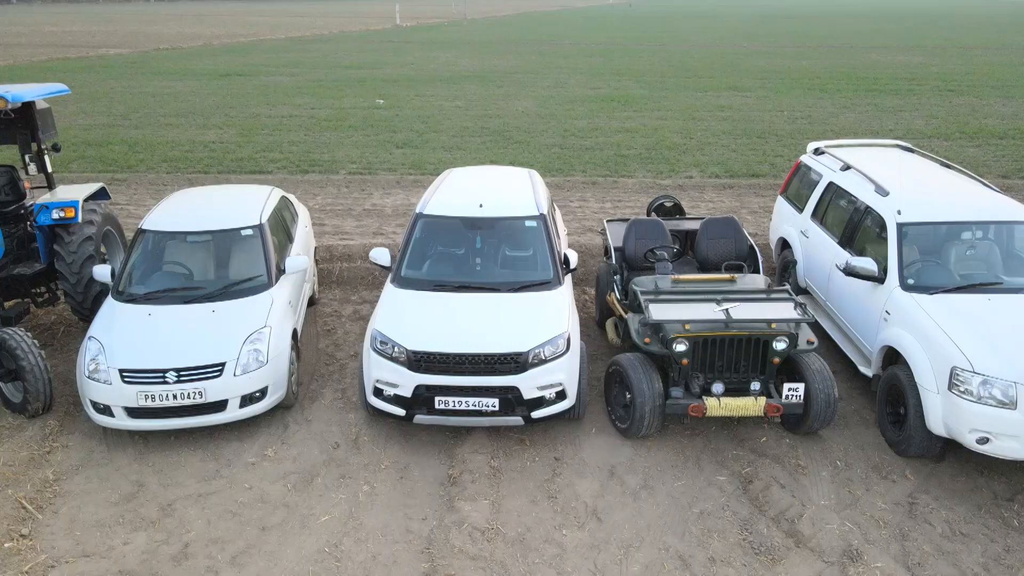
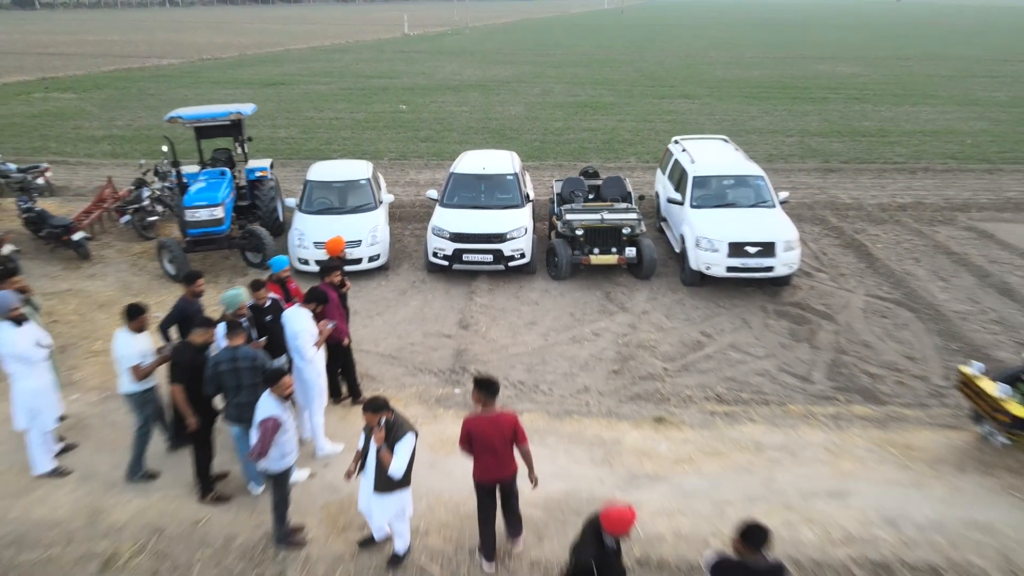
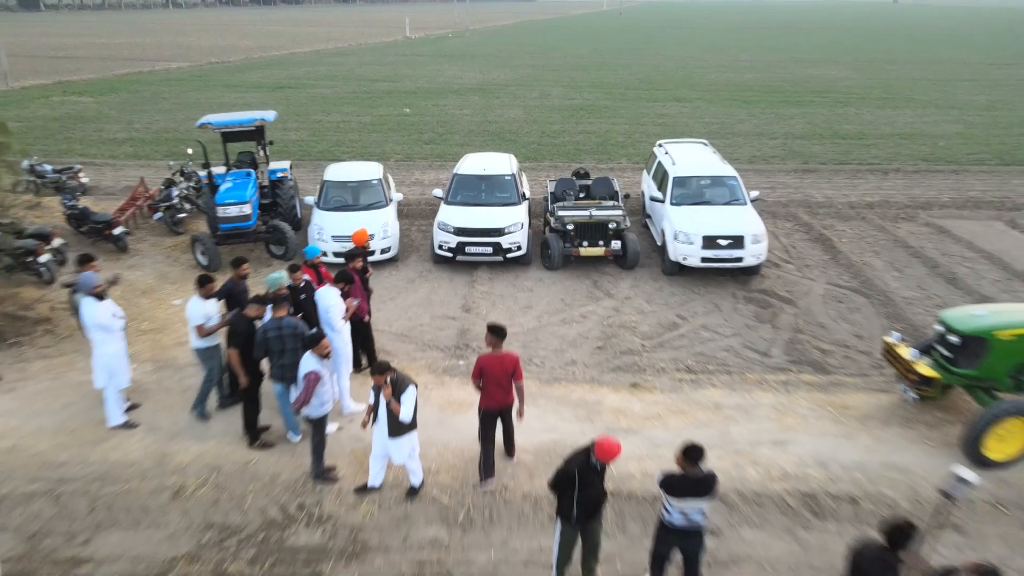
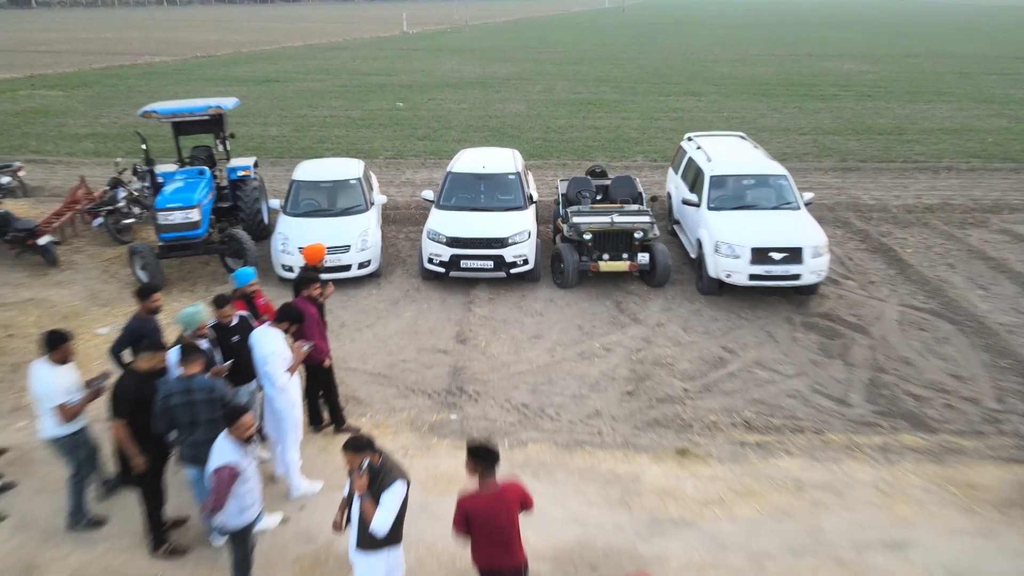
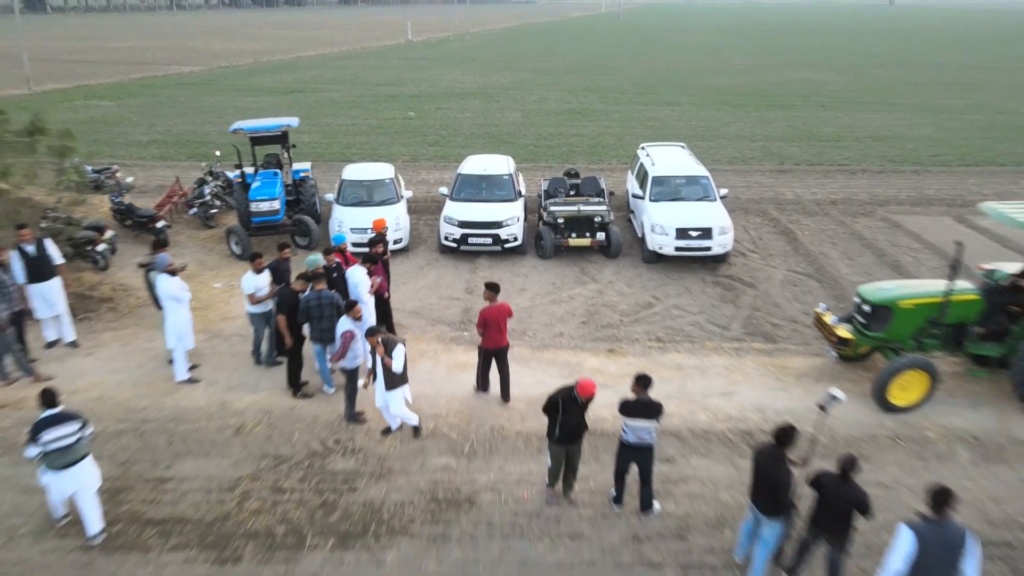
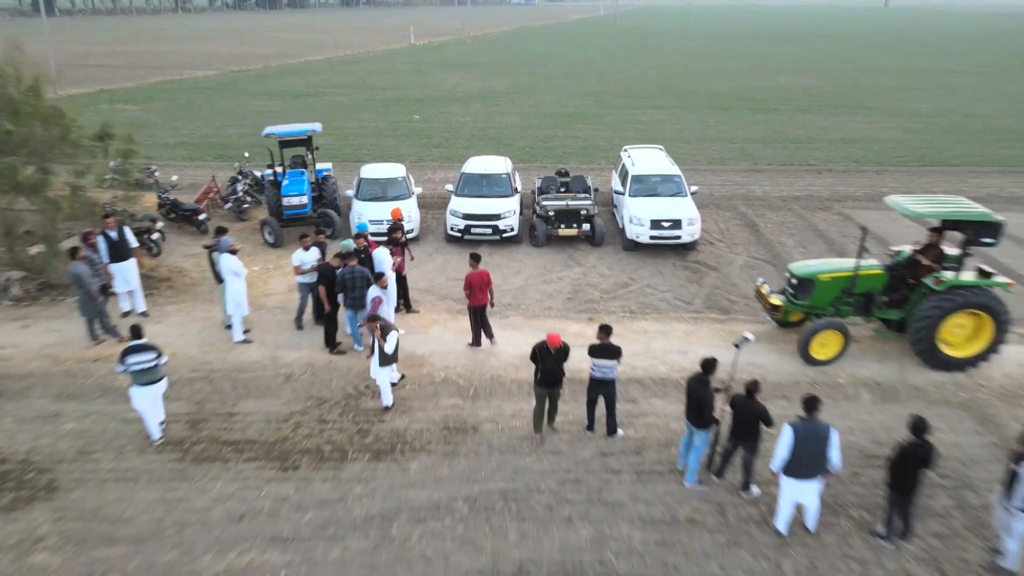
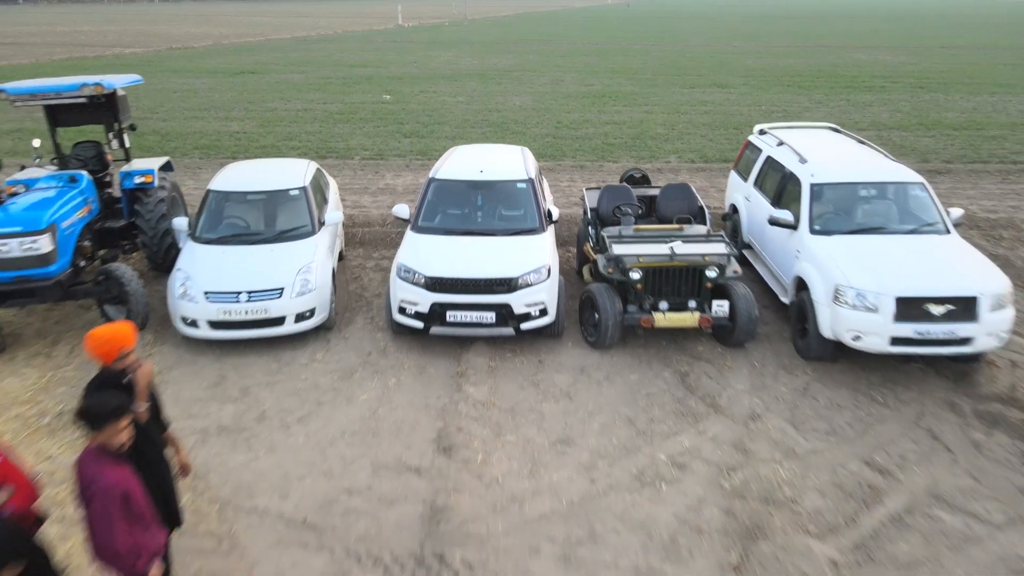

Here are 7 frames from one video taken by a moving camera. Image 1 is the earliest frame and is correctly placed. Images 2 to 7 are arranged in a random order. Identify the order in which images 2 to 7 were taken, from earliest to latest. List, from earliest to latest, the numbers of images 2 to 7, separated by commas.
7, 4, 2, 3, 5, 6
